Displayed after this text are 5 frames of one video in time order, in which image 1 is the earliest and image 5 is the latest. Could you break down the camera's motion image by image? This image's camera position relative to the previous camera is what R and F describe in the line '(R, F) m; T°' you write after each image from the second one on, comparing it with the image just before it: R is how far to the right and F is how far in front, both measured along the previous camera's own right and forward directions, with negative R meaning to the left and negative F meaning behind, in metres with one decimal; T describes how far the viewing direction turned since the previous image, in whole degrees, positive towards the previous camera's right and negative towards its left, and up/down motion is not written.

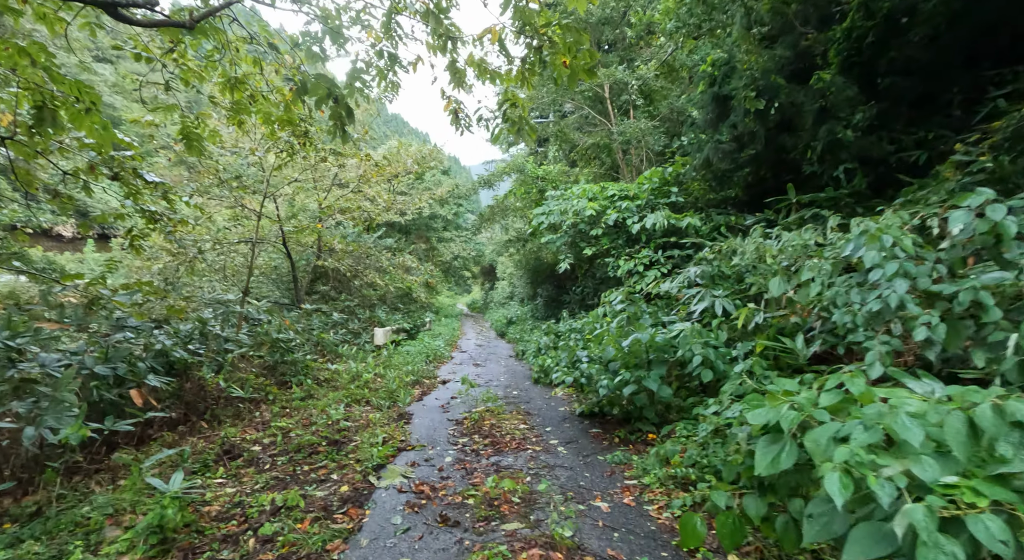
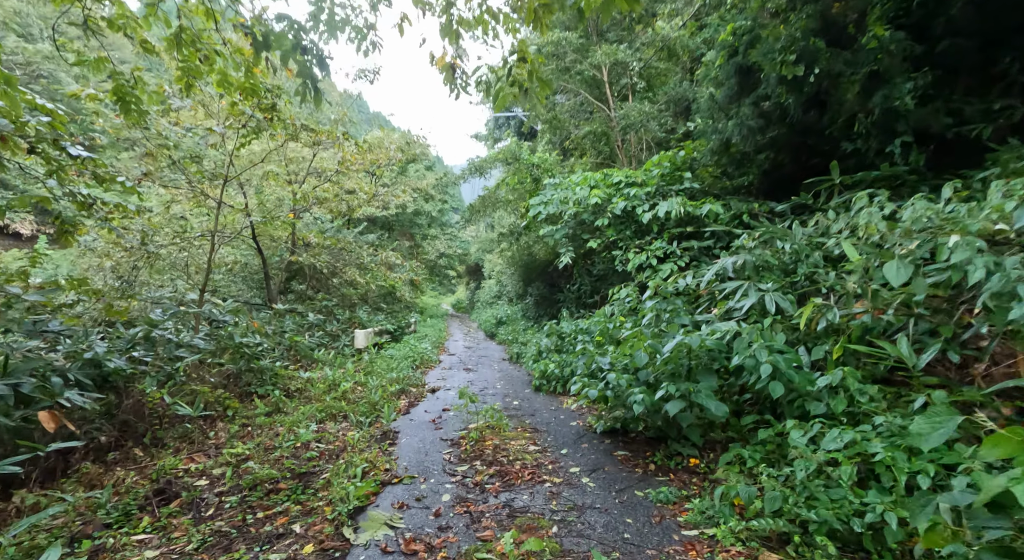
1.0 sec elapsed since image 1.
(-0.2, +0.7) m; +2°
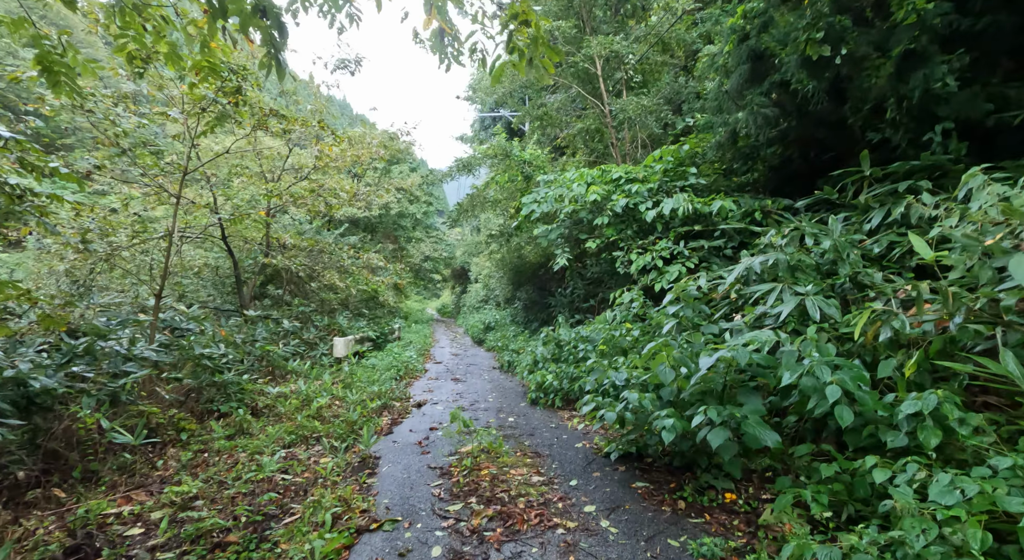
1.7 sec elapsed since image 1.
(-0.1, +0.5) m; +2°
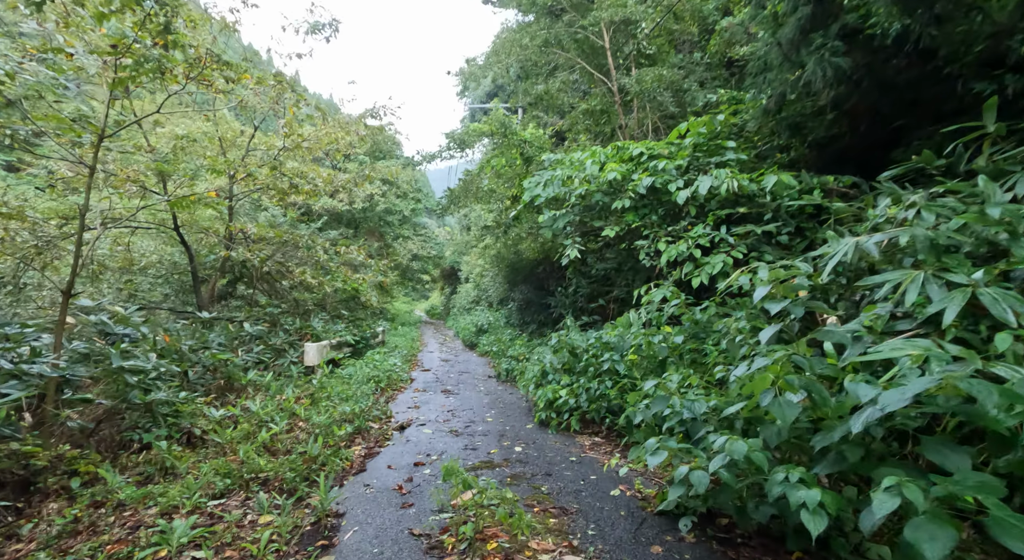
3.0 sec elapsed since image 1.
(-0.1, +1.0) m; +1°
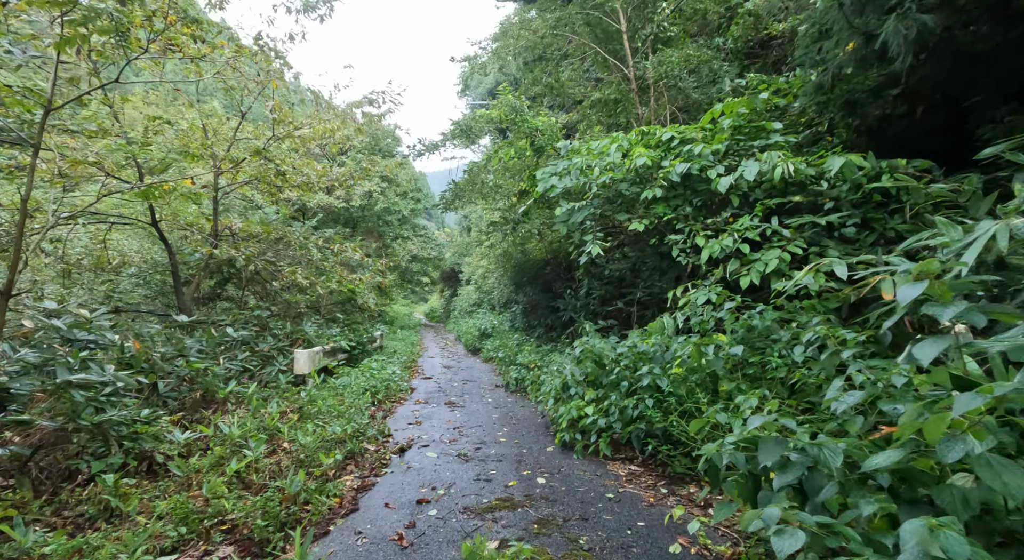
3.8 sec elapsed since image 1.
(-0.1, +0.6) m; 0°
